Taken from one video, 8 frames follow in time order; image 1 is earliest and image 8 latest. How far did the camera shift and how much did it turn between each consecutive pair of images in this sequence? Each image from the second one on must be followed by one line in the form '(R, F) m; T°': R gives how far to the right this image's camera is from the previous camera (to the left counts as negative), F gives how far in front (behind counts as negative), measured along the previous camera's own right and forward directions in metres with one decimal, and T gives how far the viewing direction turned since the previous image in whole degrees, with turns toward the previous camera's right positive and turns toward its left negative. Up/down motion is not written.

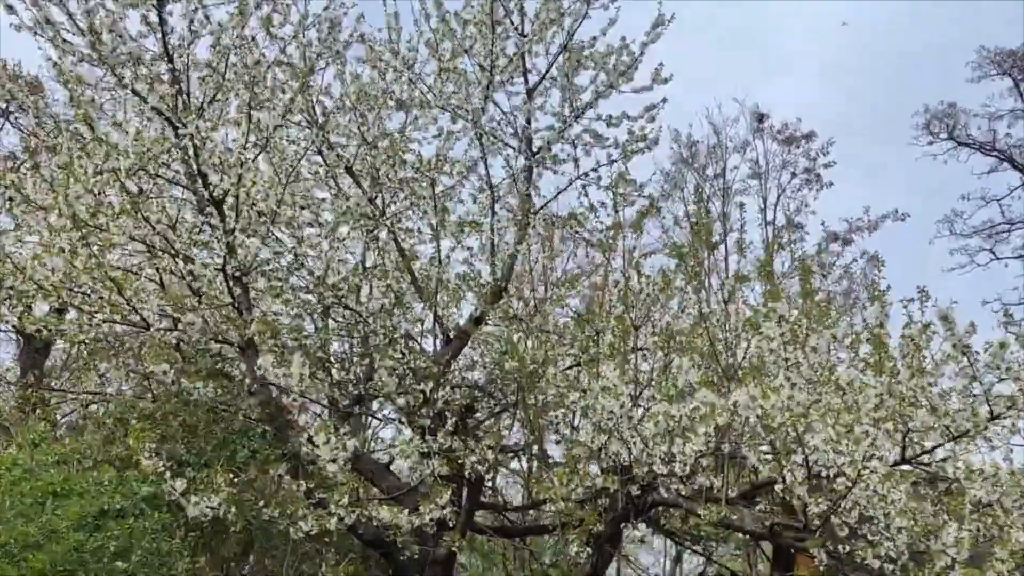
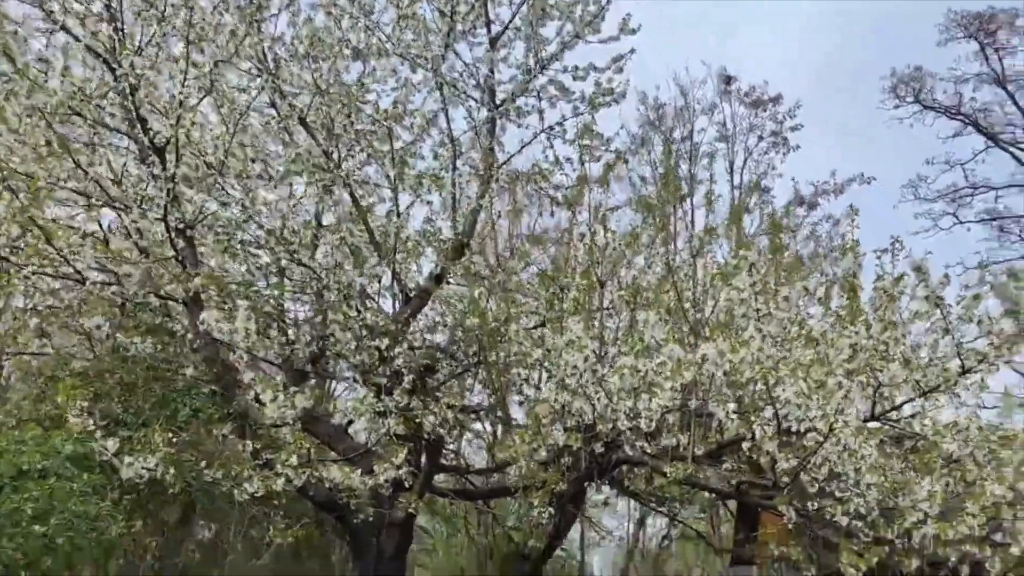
(+1.0, +0.1) m; -6°
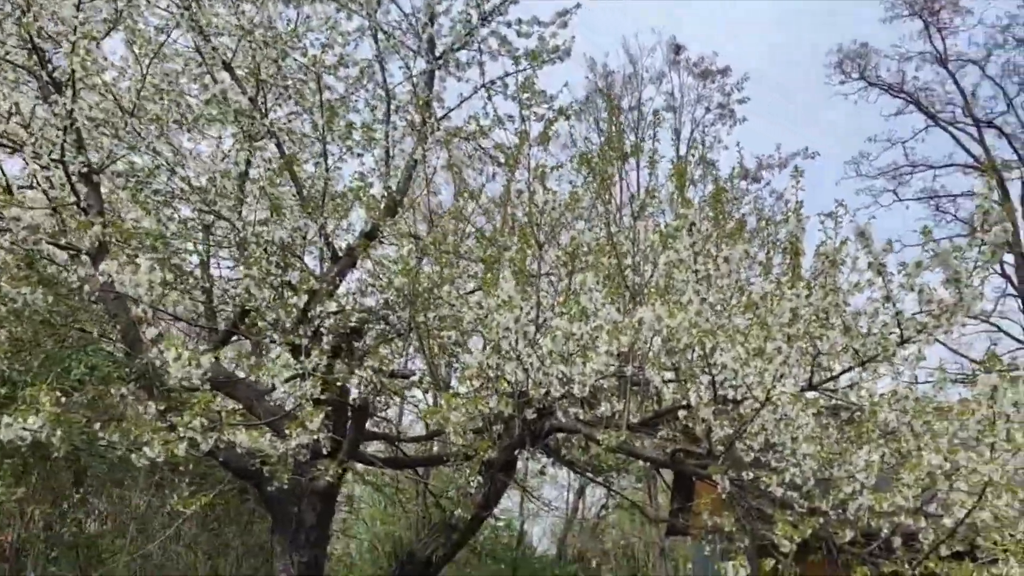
(+0.1, +0.3) m; +4°
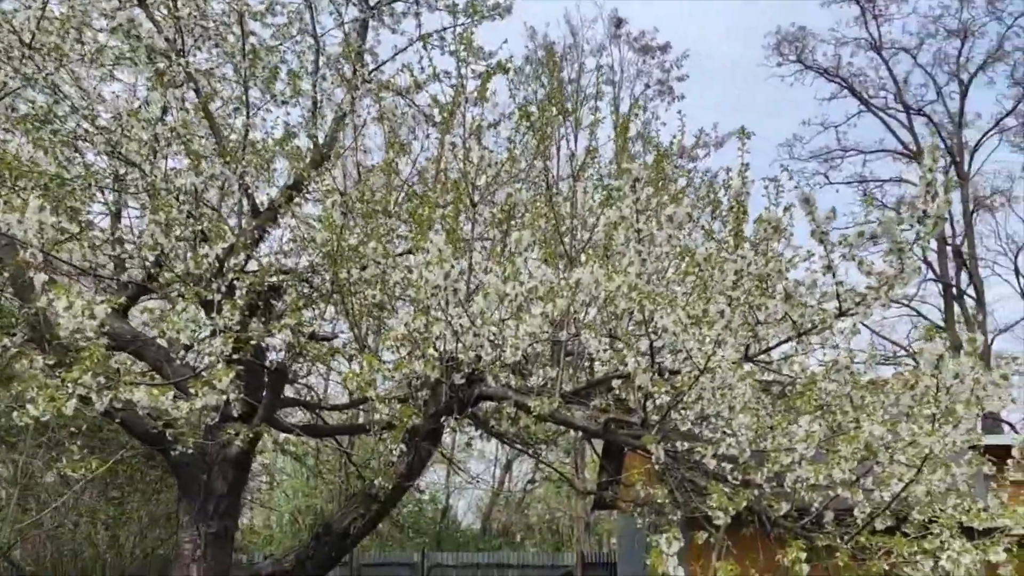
(0.0, +0.3) m; +4°
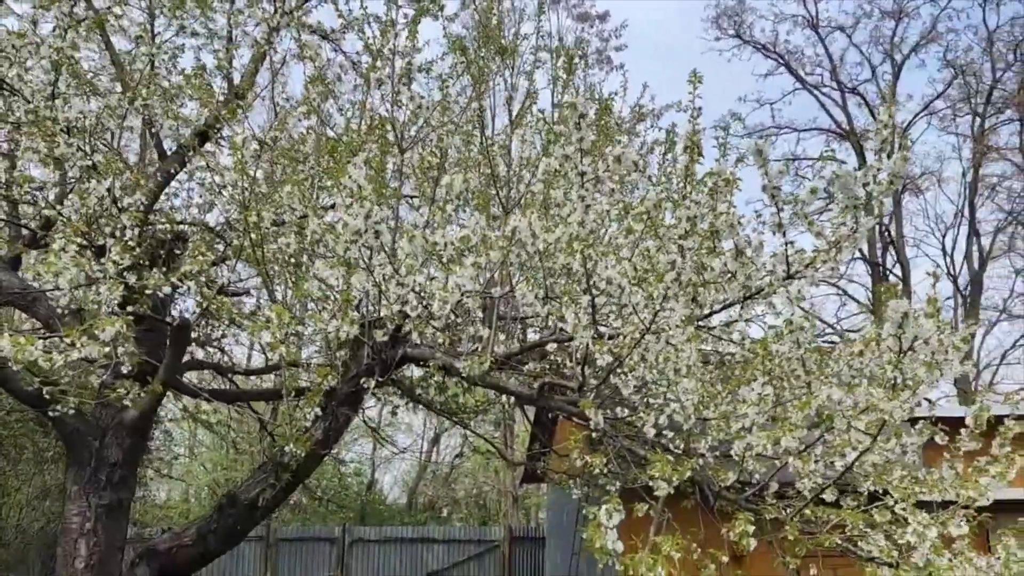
(0.0, +0.4) m; +5°
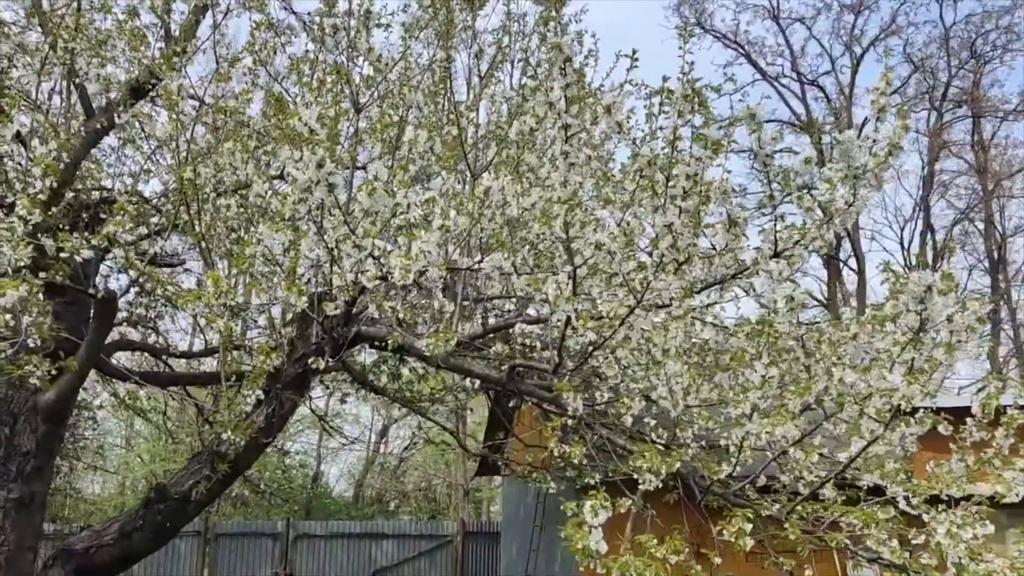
(-0.1, +0.5) m; +3°
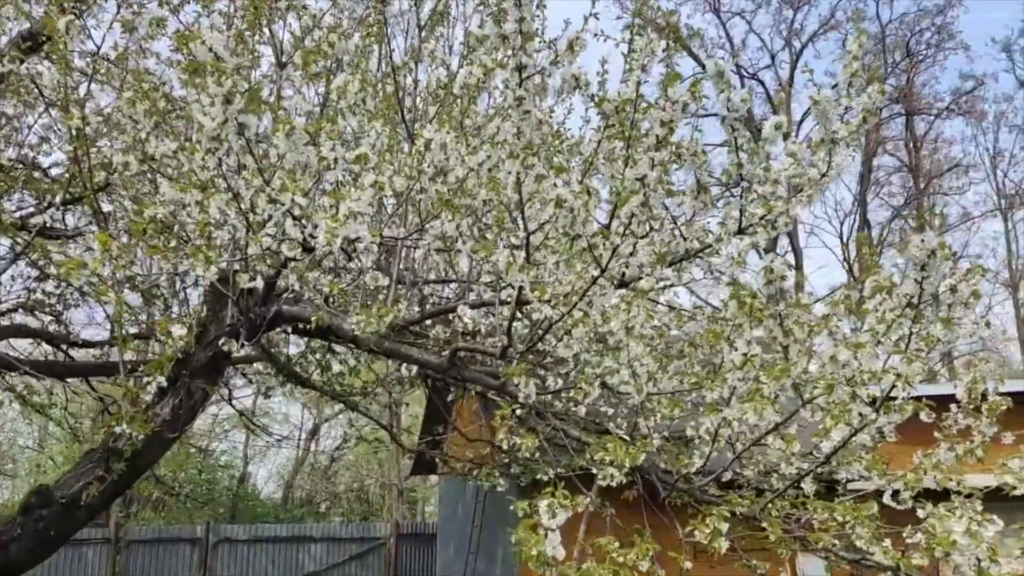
(0.0, +0.5) m; +4°
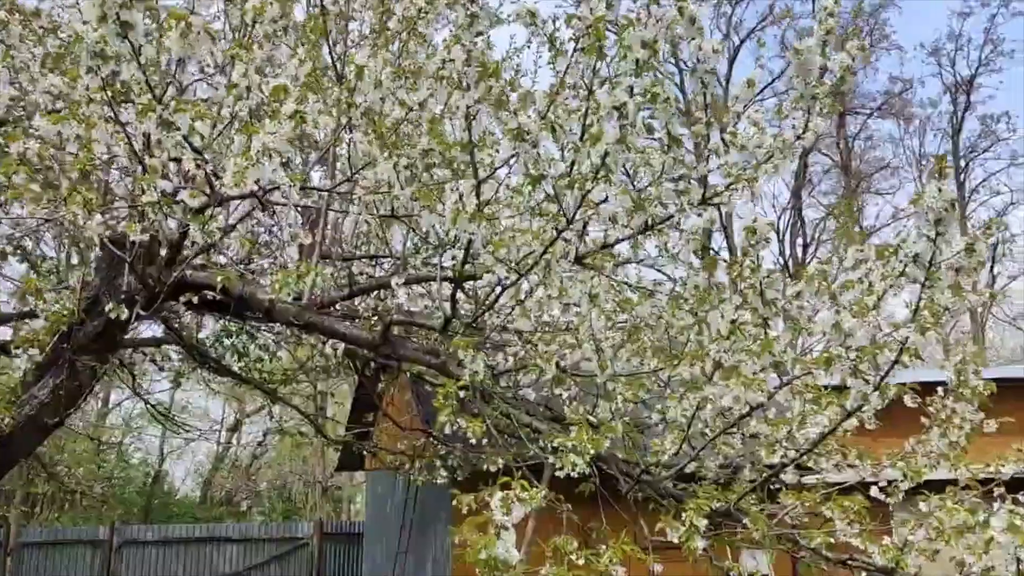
(-0.1, +0.5) m; +5°
